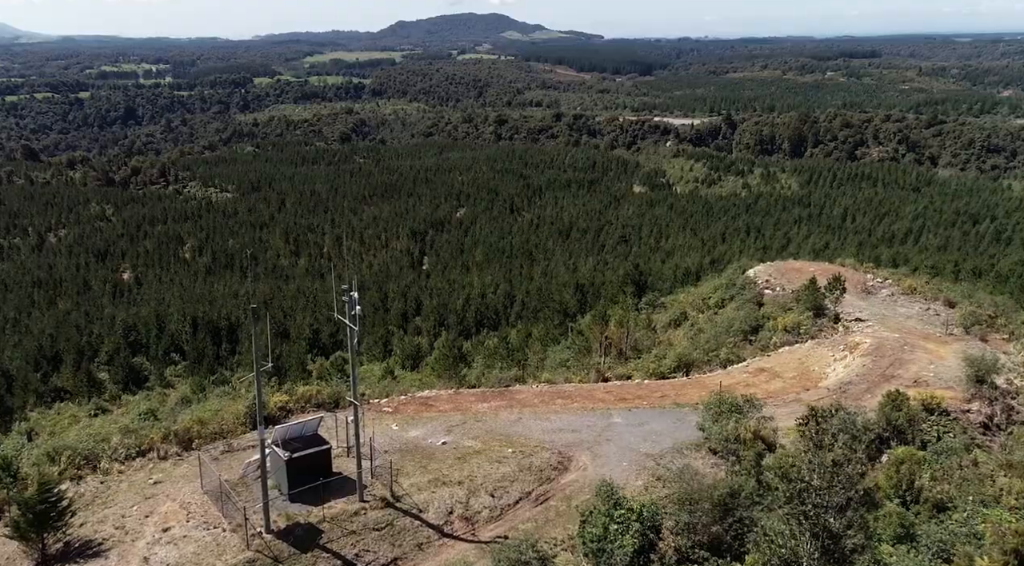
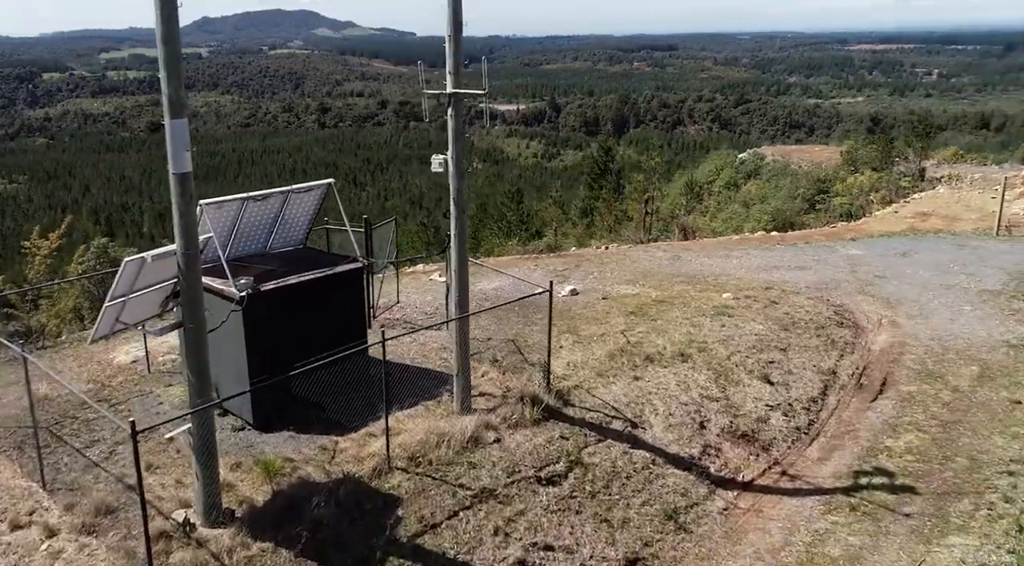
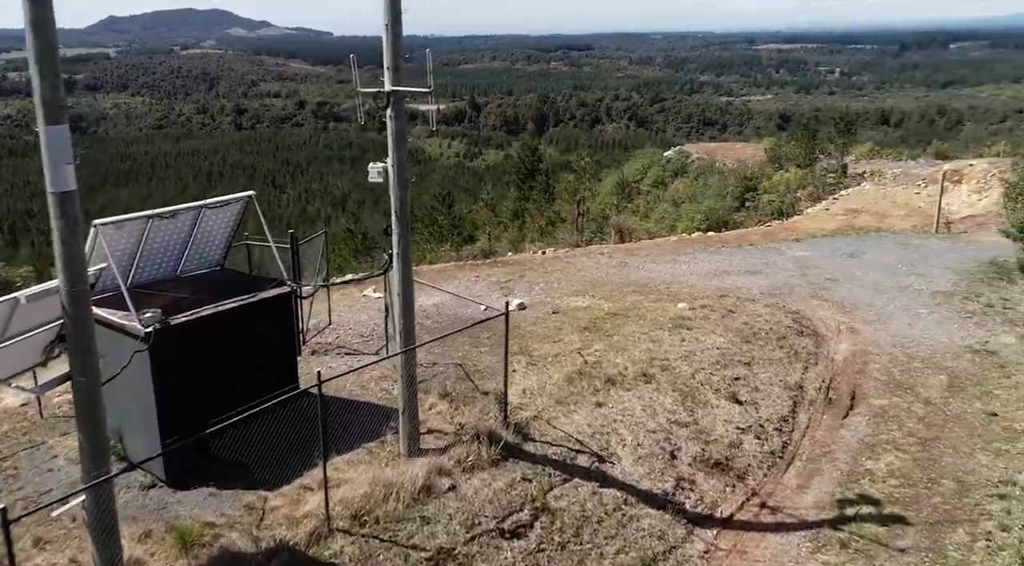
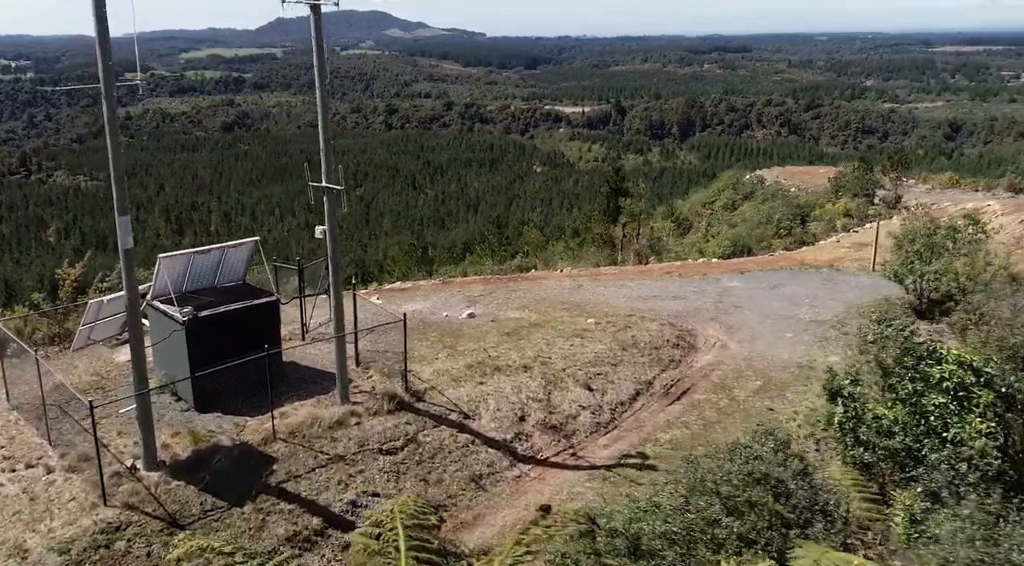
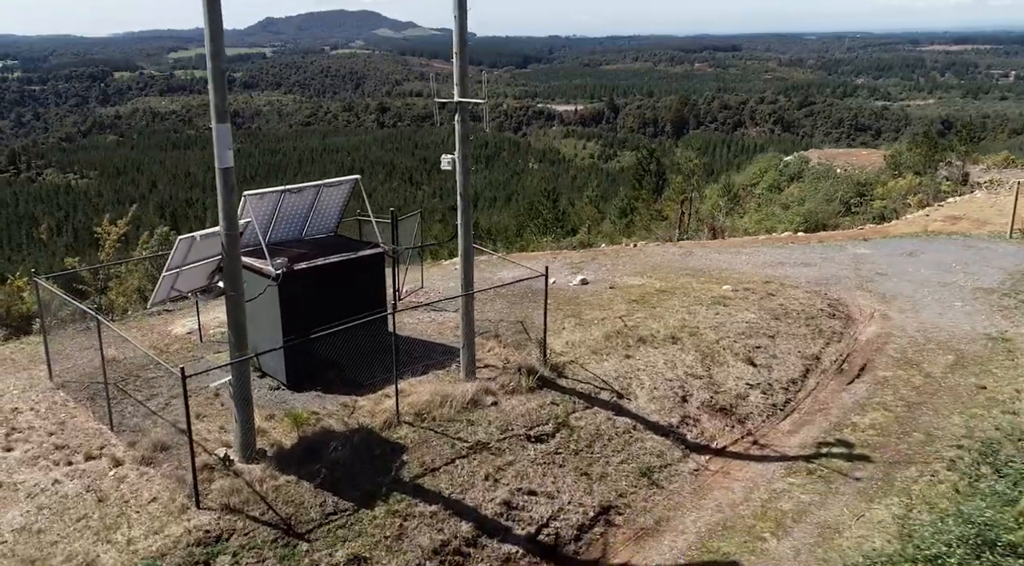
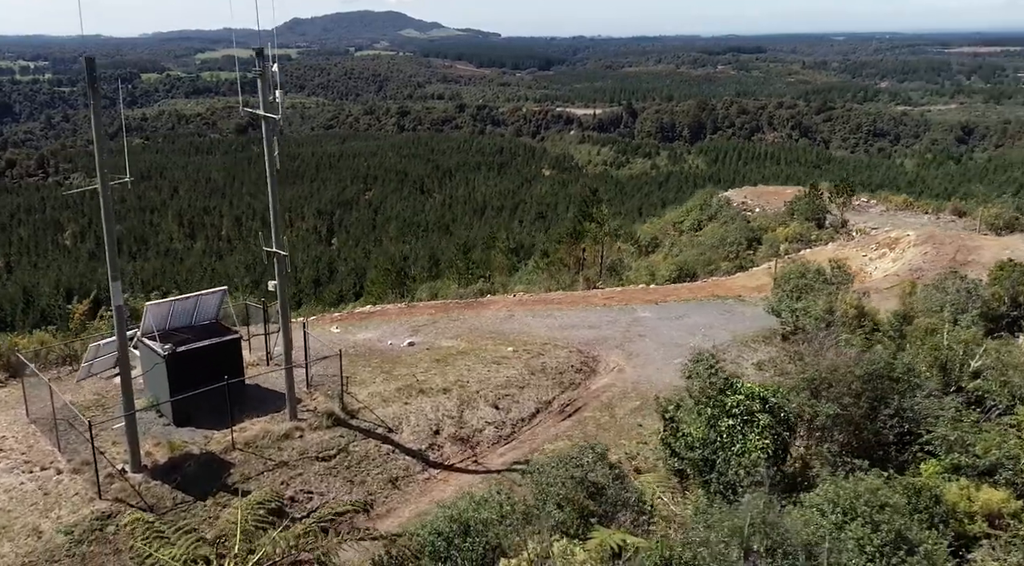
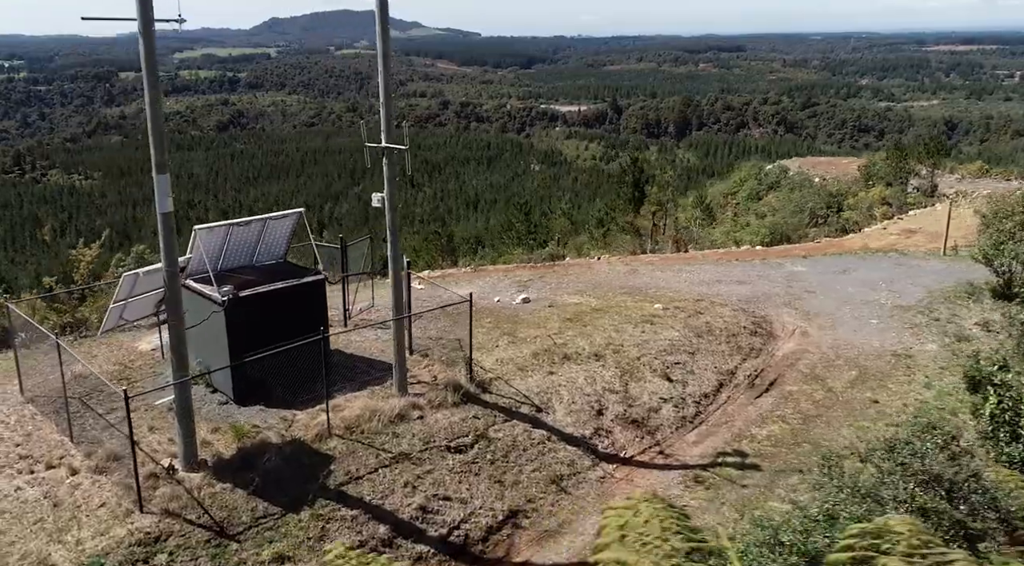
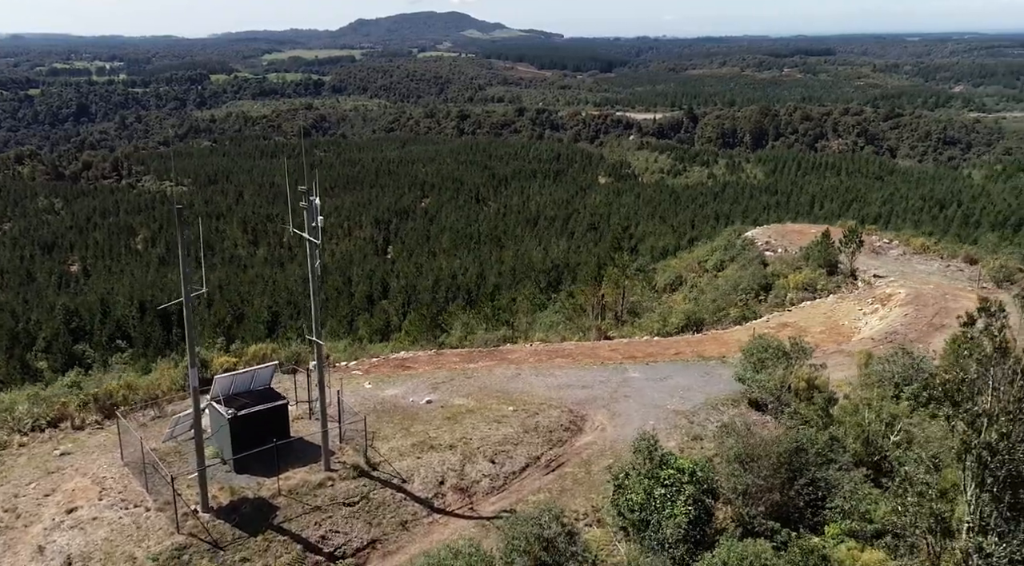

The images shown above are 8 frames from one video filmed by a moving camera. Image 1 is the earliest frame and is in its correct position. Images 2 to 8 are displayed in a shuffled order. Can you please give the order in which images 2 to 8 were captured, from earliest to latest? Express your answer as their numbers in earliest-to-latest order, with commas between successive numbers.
8, 6, 4, 7, 5, 2, 3
